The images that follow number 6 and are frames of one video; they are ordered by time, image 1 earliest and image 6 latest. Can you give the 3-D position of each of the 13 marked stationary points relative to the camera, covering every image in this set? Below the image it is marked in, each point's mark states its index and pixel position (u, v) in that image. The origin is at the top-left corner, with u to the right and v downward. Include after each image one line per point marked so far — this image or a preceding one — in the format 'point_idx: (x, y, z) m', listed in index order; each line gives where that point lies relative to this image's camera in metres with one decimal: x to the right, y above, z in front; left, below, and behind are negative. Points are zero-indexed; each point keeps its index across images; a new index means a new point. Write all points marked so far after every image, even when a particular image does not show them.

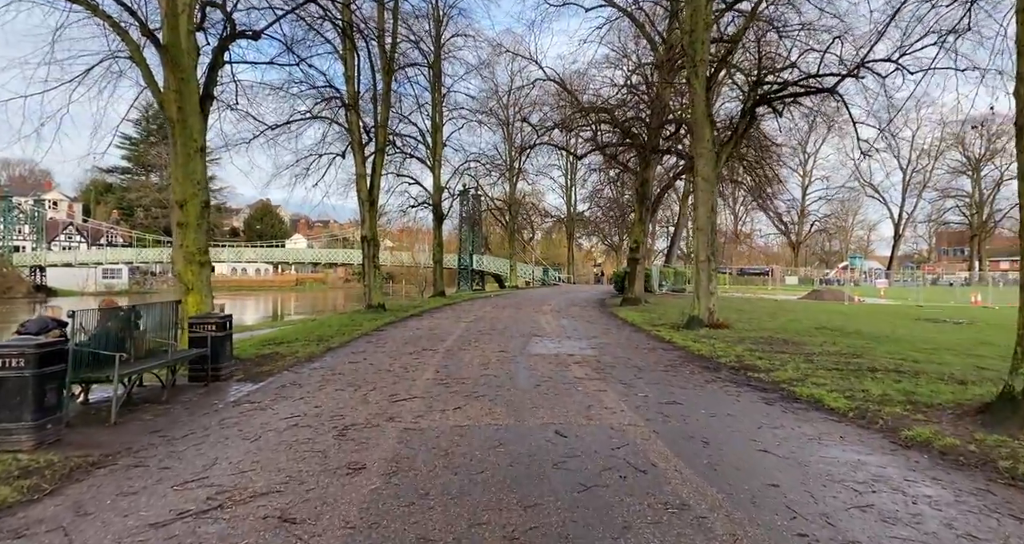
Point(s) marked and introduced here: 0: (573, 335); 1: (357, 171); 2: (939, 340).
0: (+1.4, -1.4, +11.3) m
1: (-6.1, +3.9, +19.4) m
2: (+8.1, -1.3, +9.4) m
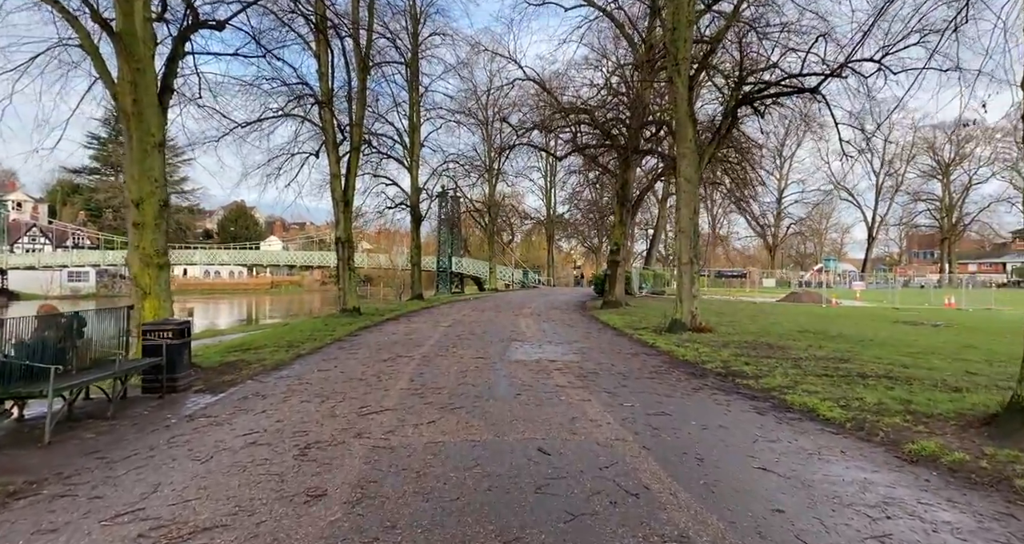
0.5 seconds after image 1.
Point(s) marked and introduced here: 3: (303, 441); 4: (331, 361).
0: (+0.9, -1.5, +11.0) m
1: (-6.9, +3.8, +18.8) m
2: (+7.7, -1.4, +9.3) m
3: (-2.0, -1.6, +4.7) m
4: (-3.3, -1.6, +9.1) m
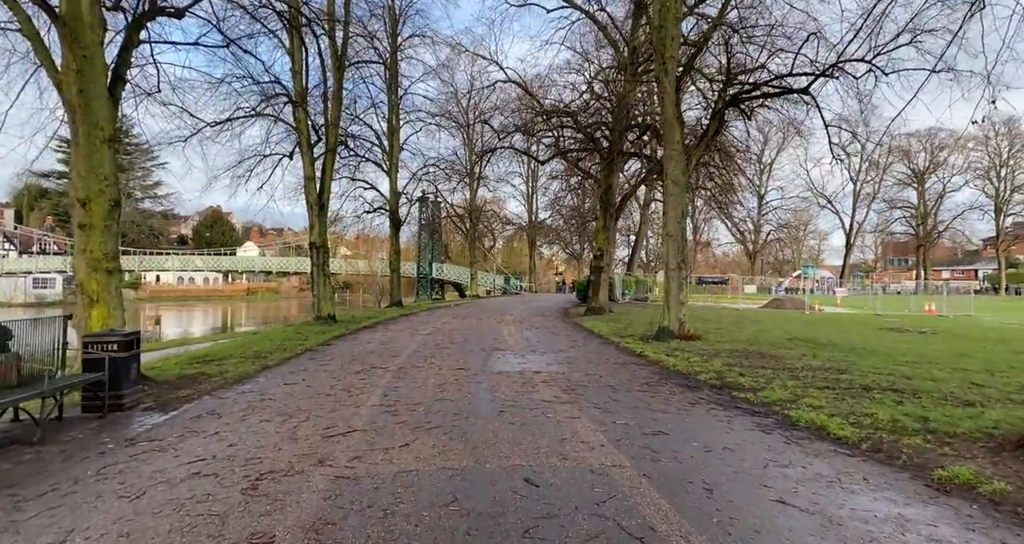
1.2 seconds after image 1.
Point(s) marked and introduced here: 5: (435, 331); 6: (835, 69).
0: (+0.6, -1.6, +10.5) m
1: (-7.5, +3.6, +18.1) m
2: (+7.4, -1.5, +9.1) m
3: (-2.1, -1.7, +4.1) m
4: (-3.6, -1.7, +8.4) m
5: (-2.3, -1.7, +14.7) m
6: (+6.6, +4.2, +10.2) m
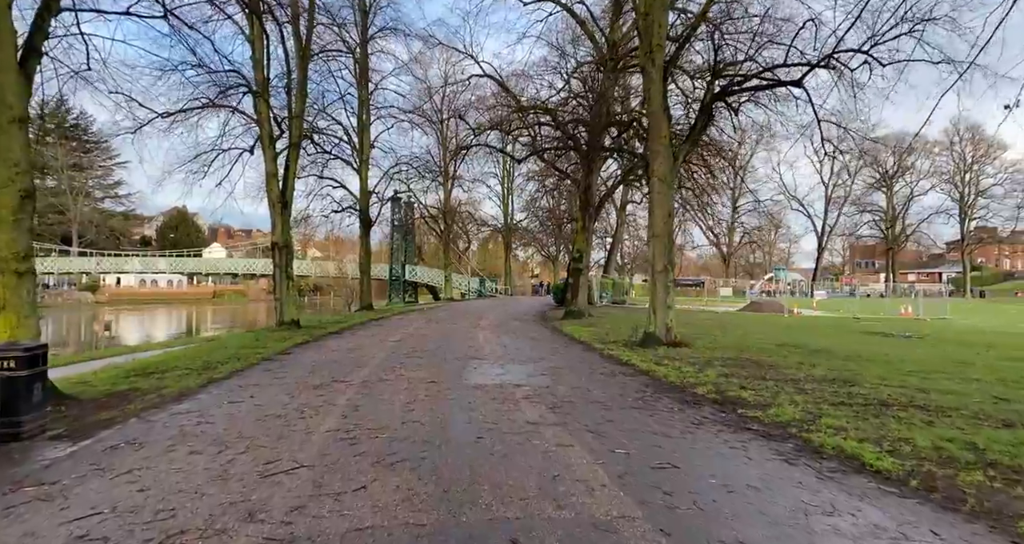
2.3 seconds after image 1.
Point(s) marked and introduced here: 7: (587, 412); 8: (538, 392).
0: (+0.1, -1.7, +9.7) m
1: (-8.3, +3.5, +16.9) m
2: (+7.0, -1.5, +8.7) m
3: (-2.3, -1.7, +3.2) m
4: (-3.9, -1.8, +7.5) m
5: (-2.9, -1.8, +13.8) m
6: (+6.2, +4.1, +9.7) m
7: (+0.8, -1.6, +5.6) m
8: (+0.3, -1.6, +6.6) m
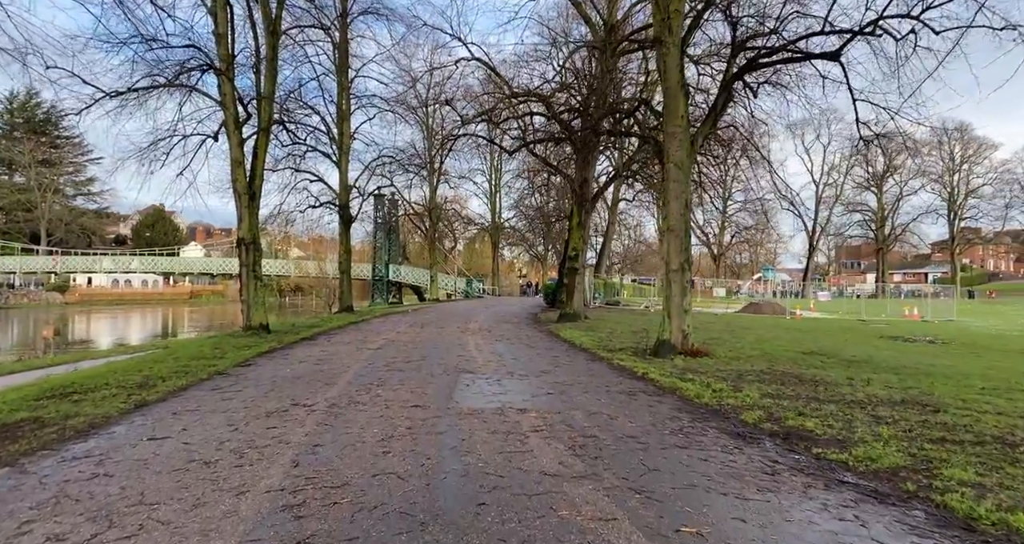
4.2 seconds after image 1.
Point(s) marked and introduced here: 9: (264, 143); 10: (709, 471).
0: (+0.1, -1.7, +8.3) m
1: (-8.6, +3.6, +15.3) m
2: (+7.0, -1.5, +7.5) m
3: (-2.1, -1.6, +1.8) m
4: (-3.9, -1.7, +6.0) m
5: (-3.1, -1.8, +12.3) m
6: (+6.2, +4.1, +8.5) m
7: (+0.9, -1.6, +4.2) m
8: (+0.4, -1.6, +5.3) m
9: (-7.7, +4.0, +15.3) m
10: (+1.6, -1.6, +3.9) m
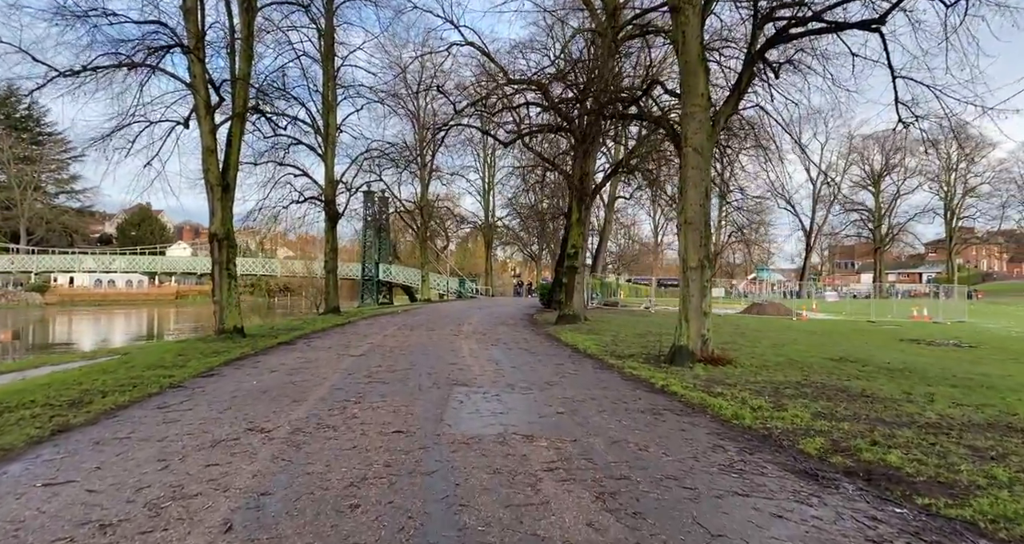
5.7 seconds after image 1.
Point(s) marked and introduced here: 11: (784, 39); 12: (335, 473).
0: (+0.1, -1.6, +7.2) m
1: (-8.7, +3.6, +14.1) m
2: (+7.0, -1.5, +6.5) m
3: (-2.0, -1.6, +0.7) m
4: (-3.9, -1.7, +4.8) m
5: (-3.2, -1.8, +11.2) m
6: (+6.2, +4.2, +7.5) m
7: (+1.0, -1.5, +3.1) m
8: (+0.4, -1.5, +4.2) m
9: (-7.8, +4.0, +14.1) m
10: (+1.6, -1.5, +2.9) m
11: (+4.9, +4.1, +9.0) m
12: (-1.4, -1.6, +3.9) m
